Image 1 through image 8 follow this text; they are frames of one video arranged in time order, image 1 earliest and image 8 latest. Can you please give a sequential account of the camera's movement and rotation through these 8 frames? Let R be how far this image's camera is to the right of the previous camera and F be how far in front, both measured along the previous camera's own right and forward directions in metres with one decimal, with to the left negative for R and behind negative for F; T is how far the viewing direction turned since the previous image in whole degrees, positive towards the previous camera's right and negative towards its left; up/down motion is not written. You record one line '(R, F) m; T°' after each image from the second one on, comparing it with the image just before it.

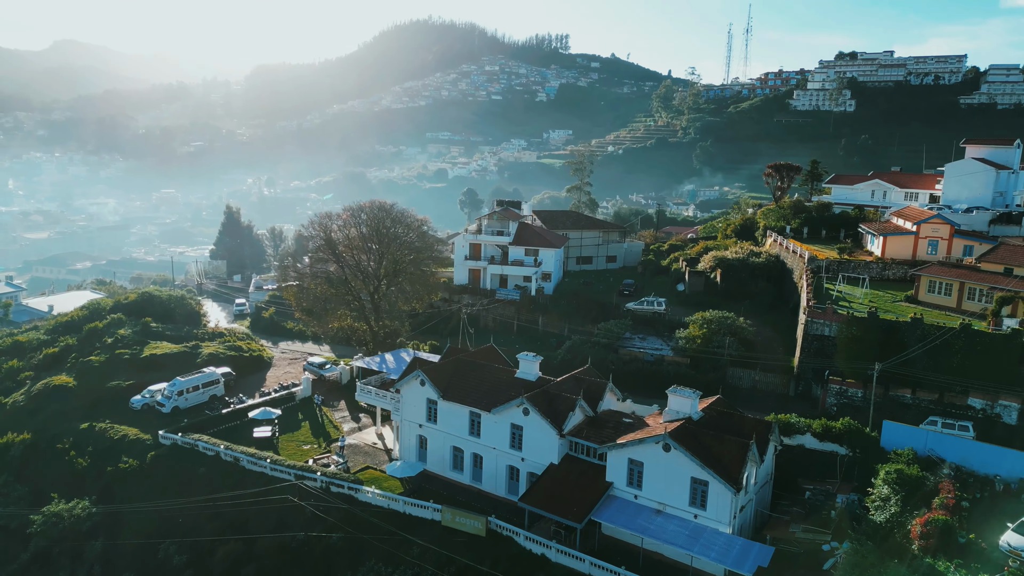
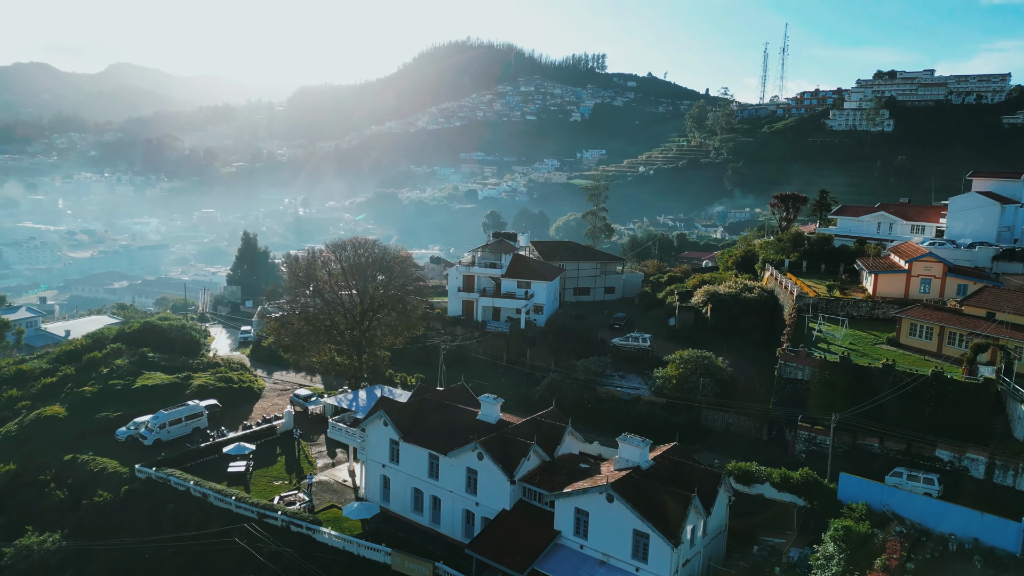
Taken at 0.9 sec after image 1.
(+2.0, -0.1) m; -3°
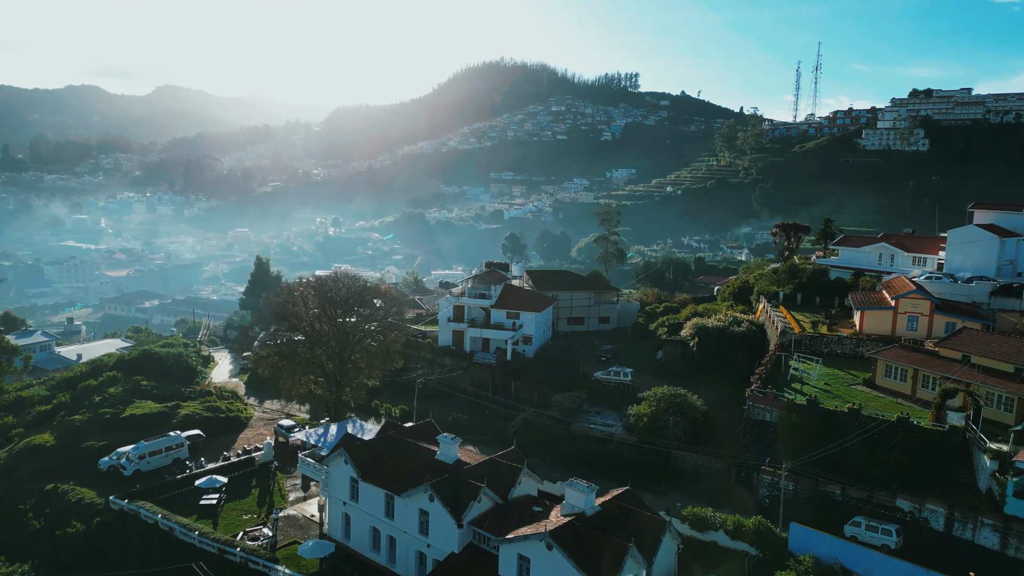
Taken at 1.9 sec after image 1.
(+2.0, -0.1) m; -3°
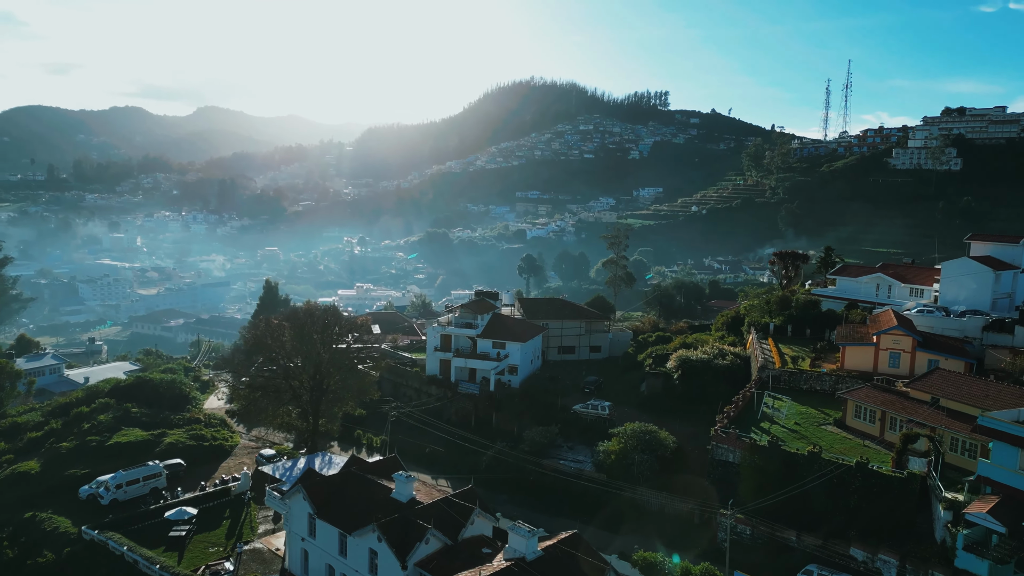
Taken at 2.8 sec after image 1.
(+2.1, -0.1) m; -2°
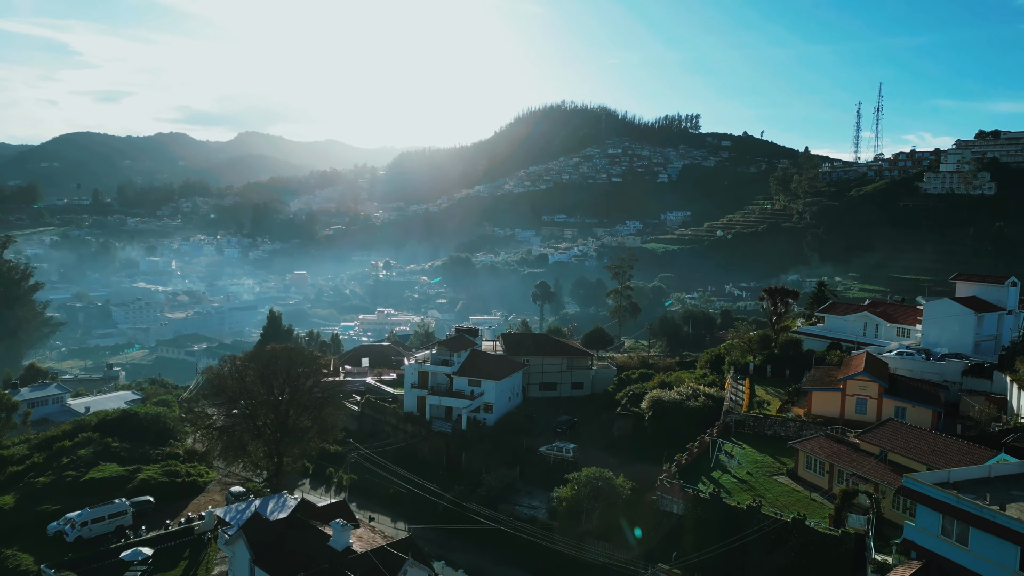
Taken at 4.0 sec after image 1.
(+2.6, -0.1) m; -3°
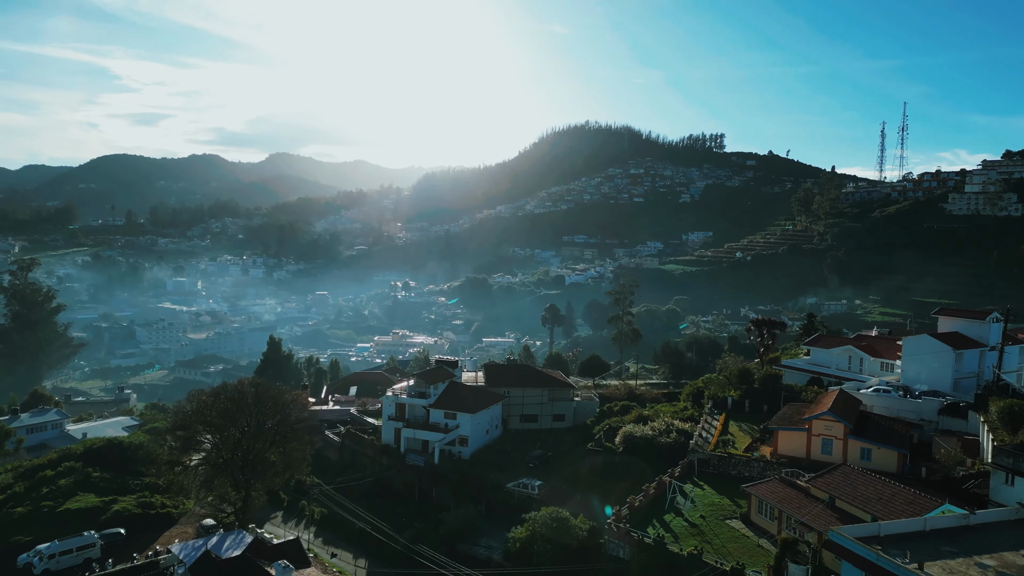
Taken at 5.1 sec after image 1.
(+2.3, 0.0) m; -2°
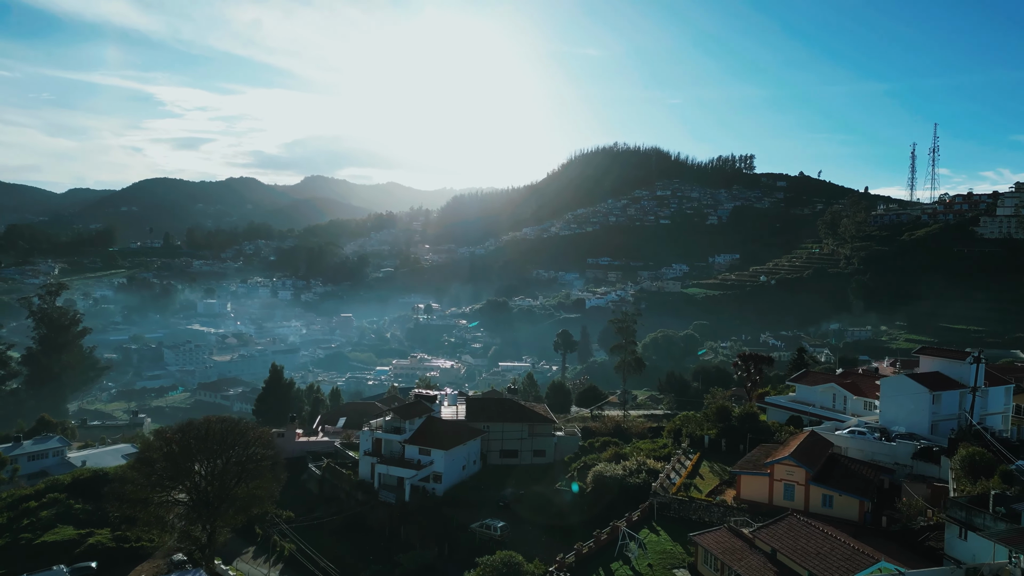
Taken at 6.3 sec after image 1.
(+2.5, 0.0) m; -2°
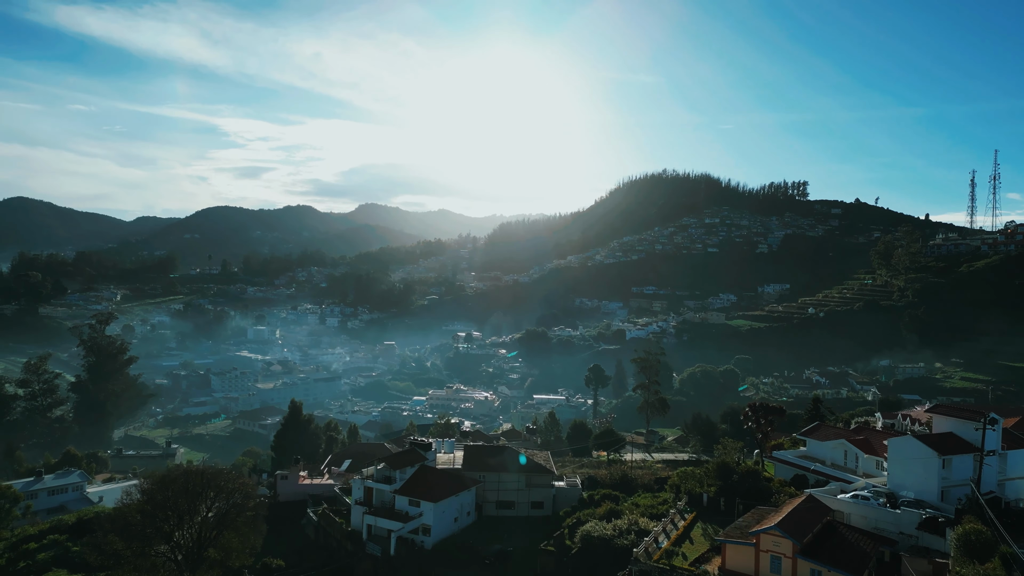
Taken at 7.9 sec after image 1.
(+2.6, +0.7) m; -4°
